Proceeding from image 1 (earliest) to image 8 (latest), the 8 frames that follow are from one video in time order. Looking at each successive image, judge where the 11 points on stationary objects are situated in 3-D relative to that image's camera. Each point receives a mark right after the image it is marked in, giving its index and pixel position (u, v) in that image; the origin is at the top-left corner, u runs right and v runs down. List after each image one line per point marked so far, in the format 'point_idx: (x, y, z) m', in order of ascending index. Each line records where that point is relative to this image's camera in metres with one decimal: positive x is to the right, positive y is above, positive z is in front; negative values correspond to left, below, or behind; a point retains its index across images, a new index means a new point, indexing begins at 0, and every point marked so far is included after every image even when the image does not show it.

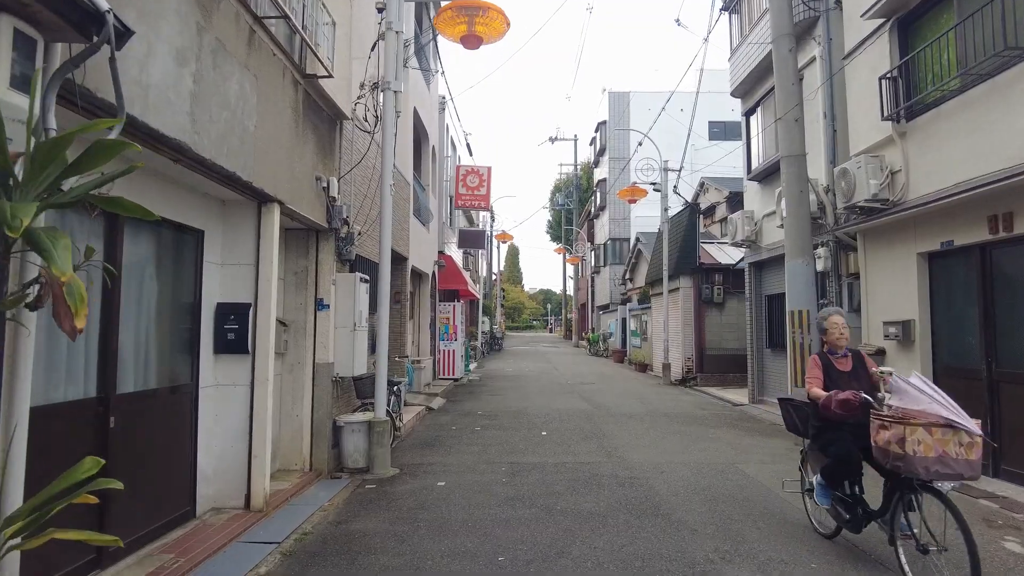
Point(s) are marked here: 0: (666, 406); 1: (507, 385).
0: (+2.8, -2.2, +12.5) m
1: (-0.1, -2.4, +16.5) m
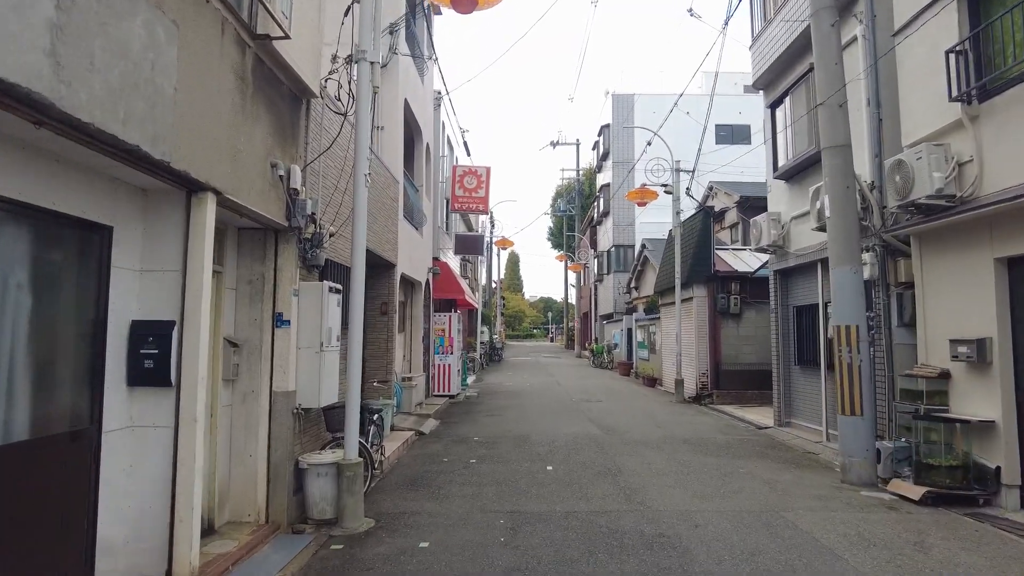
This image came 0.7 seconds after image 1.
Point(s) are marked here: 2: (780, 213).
0: (+2.8, -2.4, +11.2) m
1: (-0.1, -2.6, +15.2) m
2: (+4.6, +1.3, +11.5) m
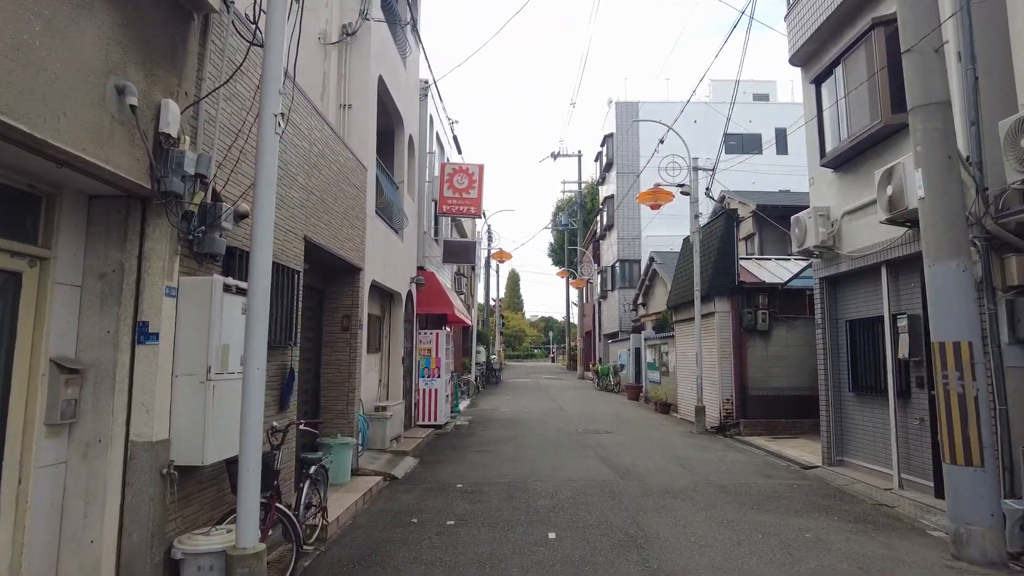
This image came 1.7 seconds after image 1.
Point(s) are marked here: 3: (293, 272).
0: (+2.8, -2.5, +9.2) m
1: (-0.2, -2.9, +13.2) m
2: (+4.5, +1.1, +9.5) m
3: (-2.0, +0.1, +6.0) m
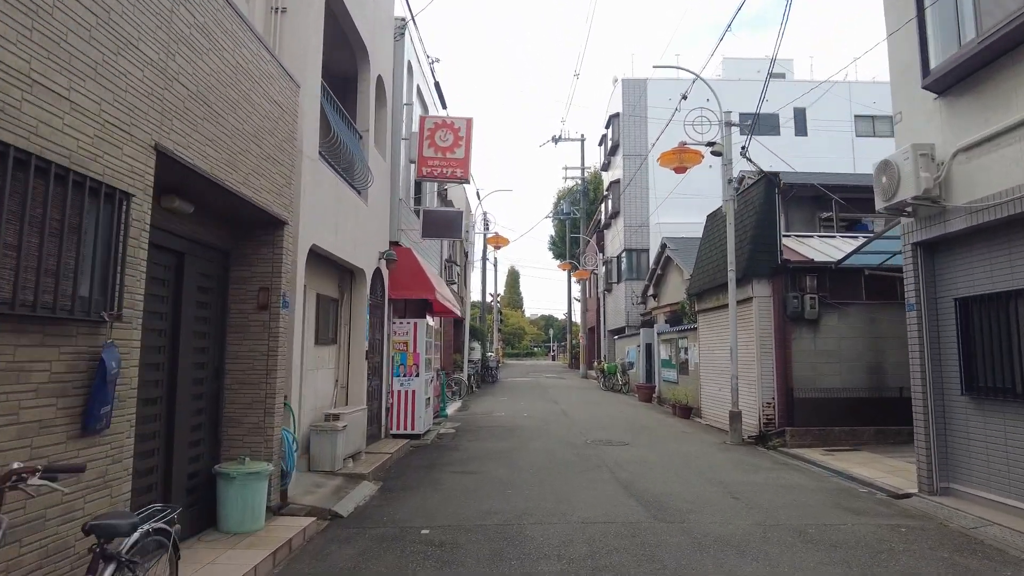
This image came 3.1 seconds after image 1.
0: (+2.7, -2.2, +6.7) m
1: (-0.3, -2.5, +10.7) m
2: (+4.4, +1.5, +7.0) m
3: (-2.1, +0.5, +3.5) m
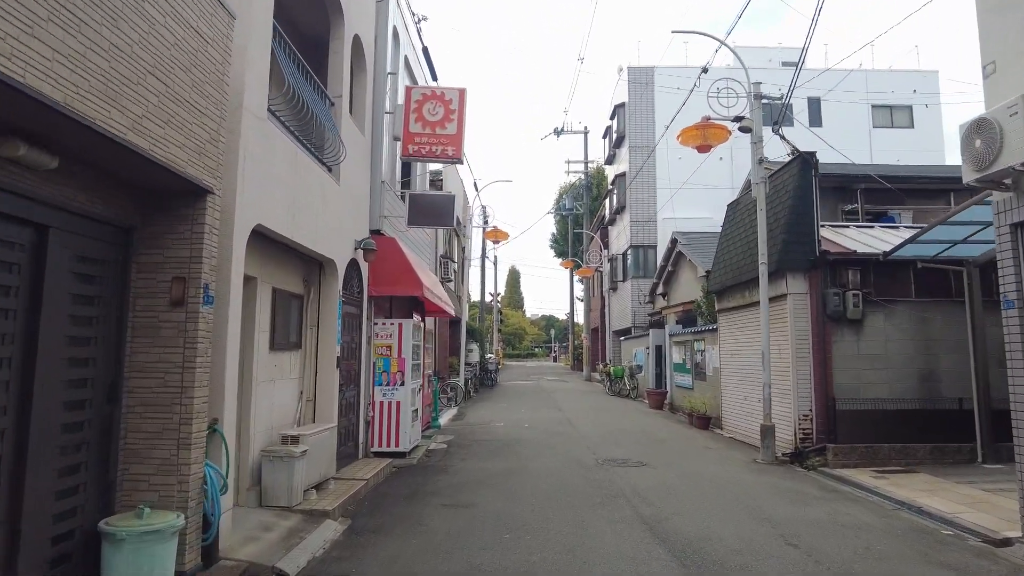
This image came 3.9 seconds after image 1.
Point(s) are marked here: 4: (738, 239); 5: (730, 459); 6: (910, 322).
0: (+2.6, -2.1, +5.2) m
1: (-0.3, -2.4, +9.2) m
2: (+4.4, +1.6, +5.5) m
3: (-2.1, +0.6, +2.0) m
4: (+4.4, +1.0, +13.0) m
5: (+3.3, -2.6, +10.2) m
6: (+6.1, -0.5, +10.3) m
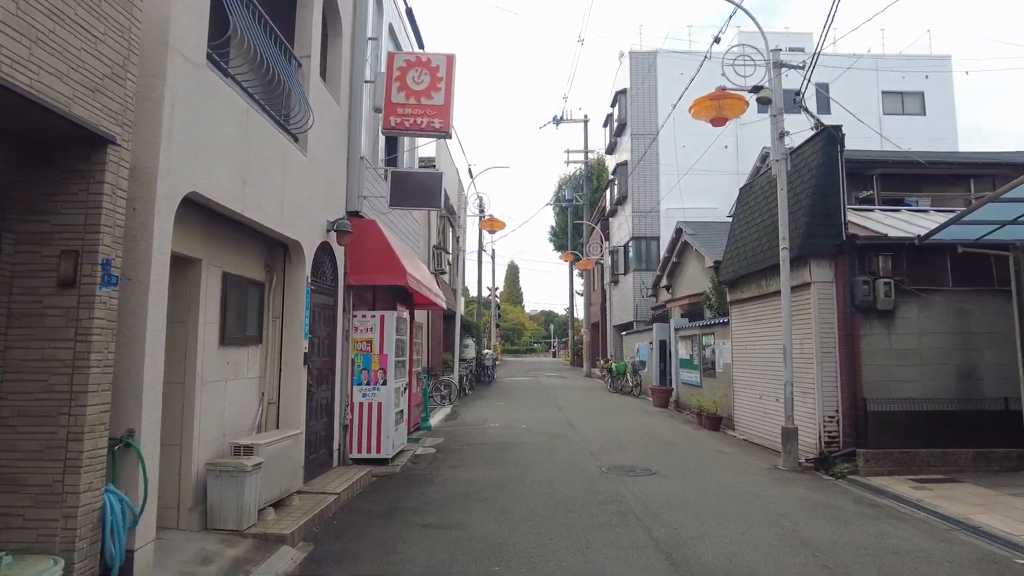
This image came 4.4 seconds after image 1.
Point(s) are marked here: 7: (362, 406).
0: (+2.6, -2.0, +4.2) m
1: (-0.4, -2.3, +8.2) m
2: (+4.3, +1.7, +4.5) m
3: (-2.2, +0.7, +1.0) m
4: (+4.3, +1.1, +12.0) m
5: (+3.2, -2.4, +9.2) m
6: (+6.0, -0.4, +9.3) m
7: (-2.0, -1.6, +9.1) m
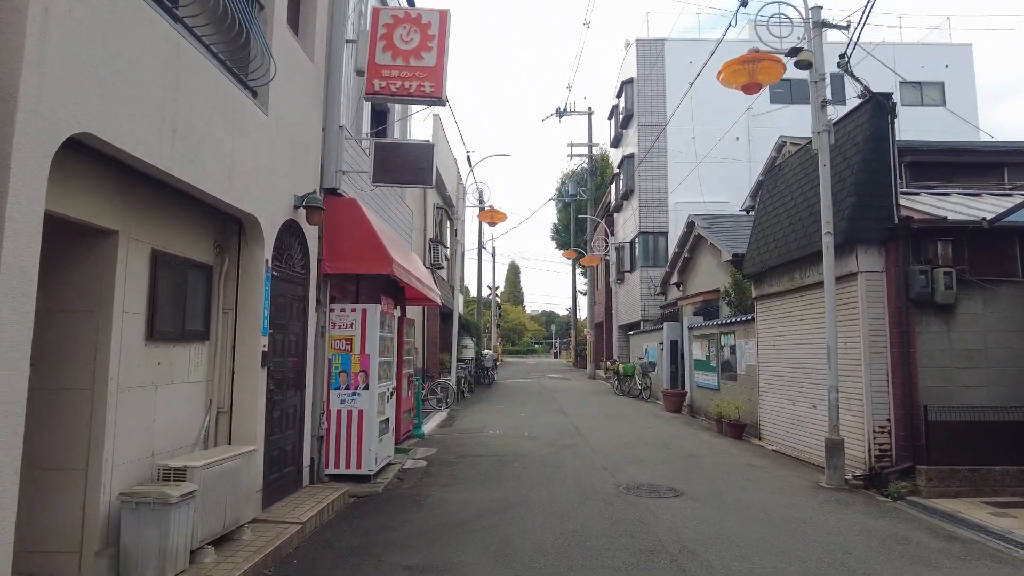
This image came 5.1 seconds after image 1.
0: (+2.6, -1.8, +2.9) m
1: (-0.3, -2.2, +6.9) m
2: (+4.3, +1.8, +3.3) m
3: (-2.2, +0.8, -0.2) m
4: (+4.3, +1.2, +10.7) m
5: (+3.3, -2.3, +8.0) m
6: (+6.0, -0.2, +8.0) m
7: (-2.0, -1.5, +7.8) m
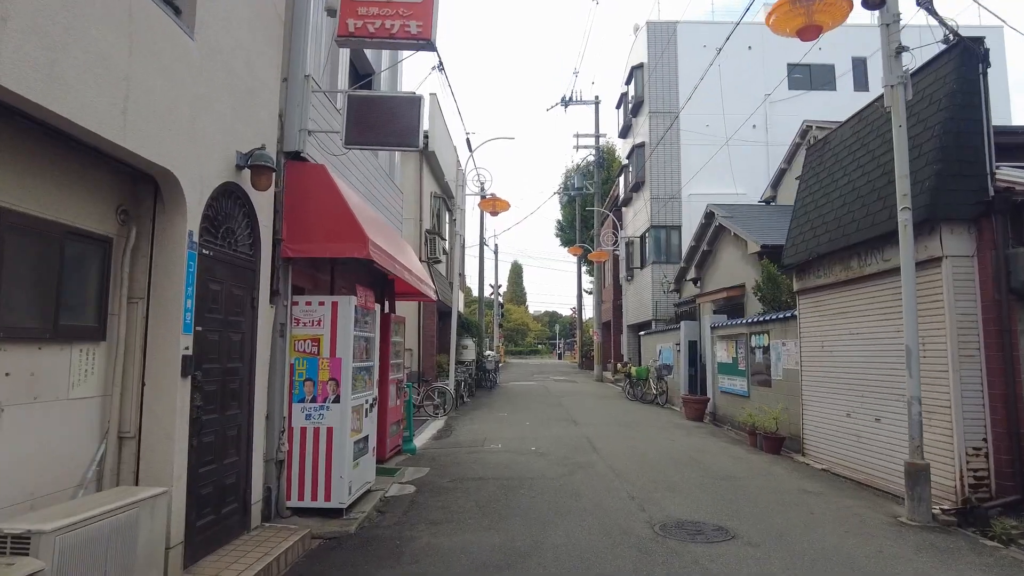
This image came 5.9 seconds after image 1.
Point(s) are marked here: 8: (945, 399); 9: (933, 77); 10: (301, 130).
0: (+2.6, -1.7, +1.4) m
1: (-0.3, -2.1, +5.4) m
2: (+4.4, +1.9, +1.7) m
3: (-2.1, +0.9, -1.8) m
4: (+4.4, +1.4, +9.2) m
5: (+3.3, -2.2, +6.4) m
6: (+6.1, -0.1, +6.5) m
7: (-1.9, -1.3, +6.3) m
8: (+4.3, -1.1, +6.6) m
9: (+4.5, +2.3, +7.2) m
10: (-2.0, +1.5, +6.2) m
